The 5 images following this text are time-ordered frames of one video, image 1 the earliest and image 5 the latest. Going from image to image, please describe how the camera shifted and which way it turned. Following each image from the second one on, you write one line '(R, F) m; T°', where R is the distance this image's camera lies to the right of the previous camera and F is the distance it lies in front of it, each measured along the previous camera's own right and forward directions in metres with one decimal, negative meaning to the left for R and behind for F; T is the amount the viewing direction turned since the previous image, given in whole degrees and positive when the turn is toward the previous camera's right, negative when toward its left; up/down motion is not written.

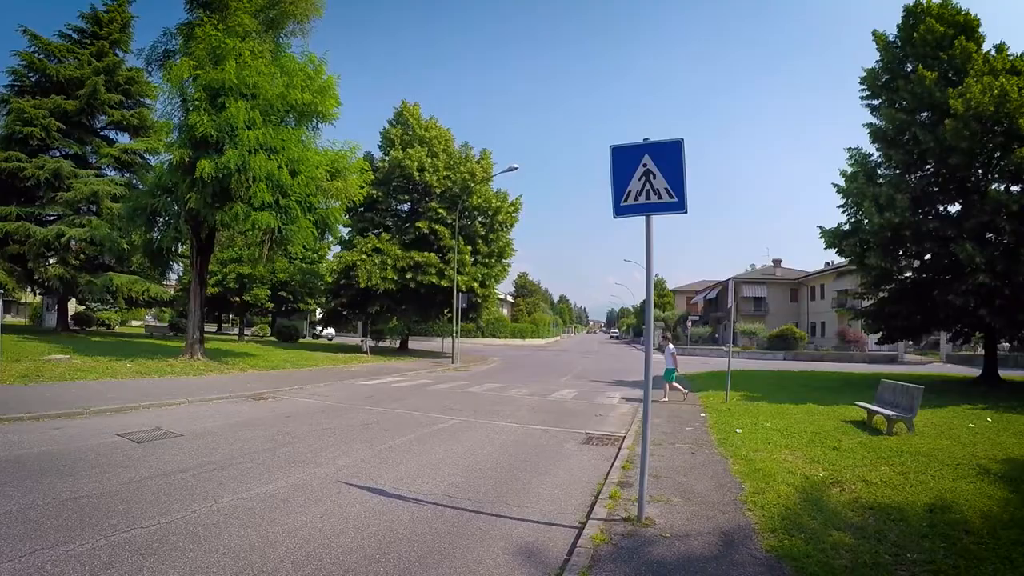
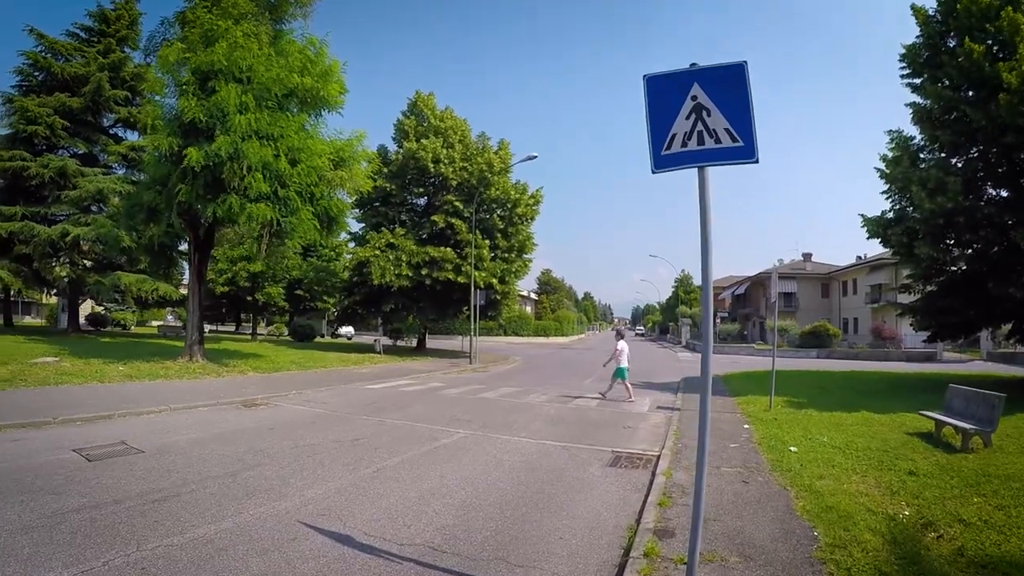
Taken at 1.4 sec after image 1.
(+0.2, +1.5) m; -2°
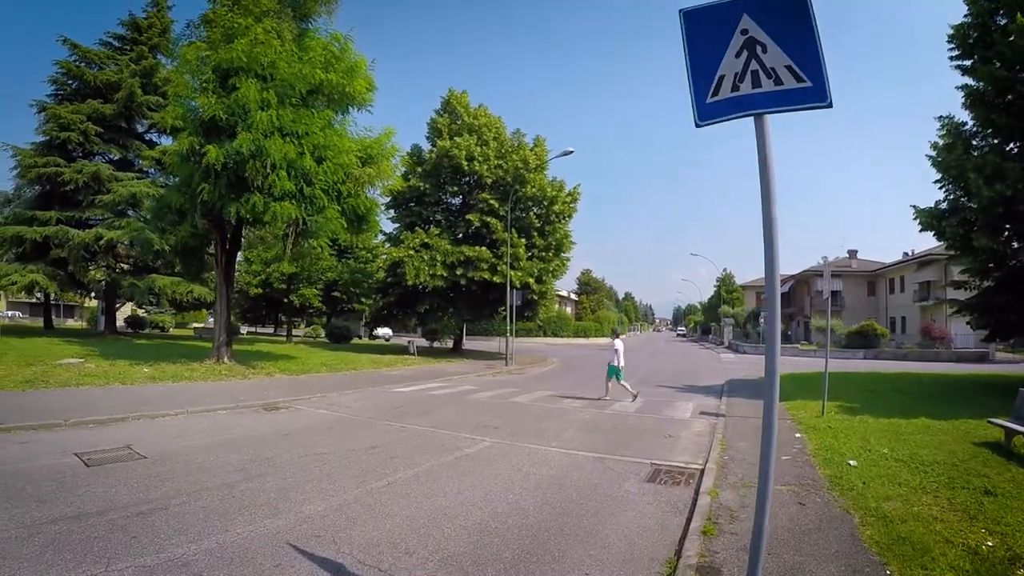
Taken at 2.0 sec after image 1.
(+0.2, +0.7) m; -4°
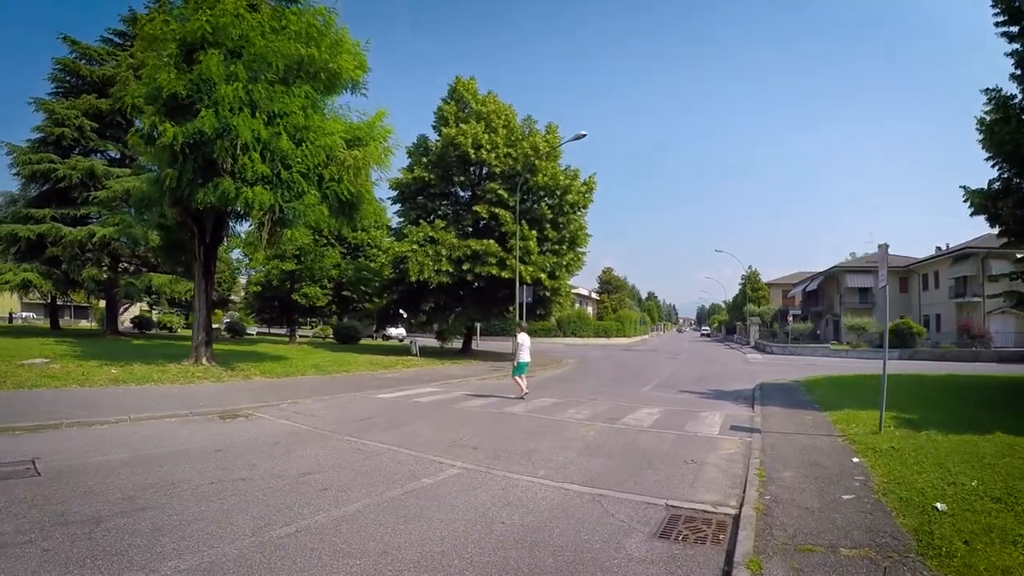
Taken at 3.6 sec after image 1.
(+0.5, +1.9) m; -2°
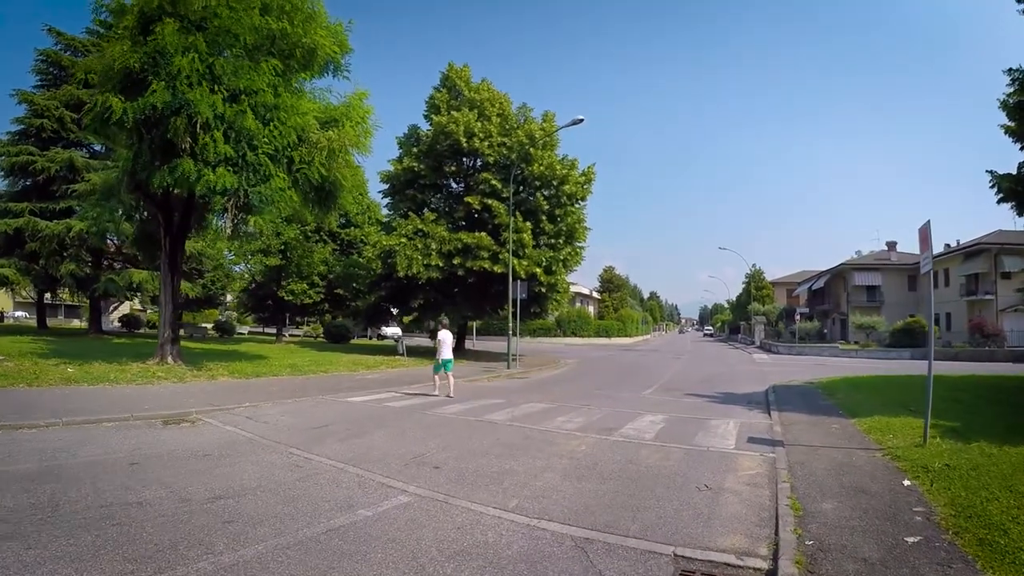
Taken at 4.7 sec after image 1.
(+0.3, +1.4) m; 0°
